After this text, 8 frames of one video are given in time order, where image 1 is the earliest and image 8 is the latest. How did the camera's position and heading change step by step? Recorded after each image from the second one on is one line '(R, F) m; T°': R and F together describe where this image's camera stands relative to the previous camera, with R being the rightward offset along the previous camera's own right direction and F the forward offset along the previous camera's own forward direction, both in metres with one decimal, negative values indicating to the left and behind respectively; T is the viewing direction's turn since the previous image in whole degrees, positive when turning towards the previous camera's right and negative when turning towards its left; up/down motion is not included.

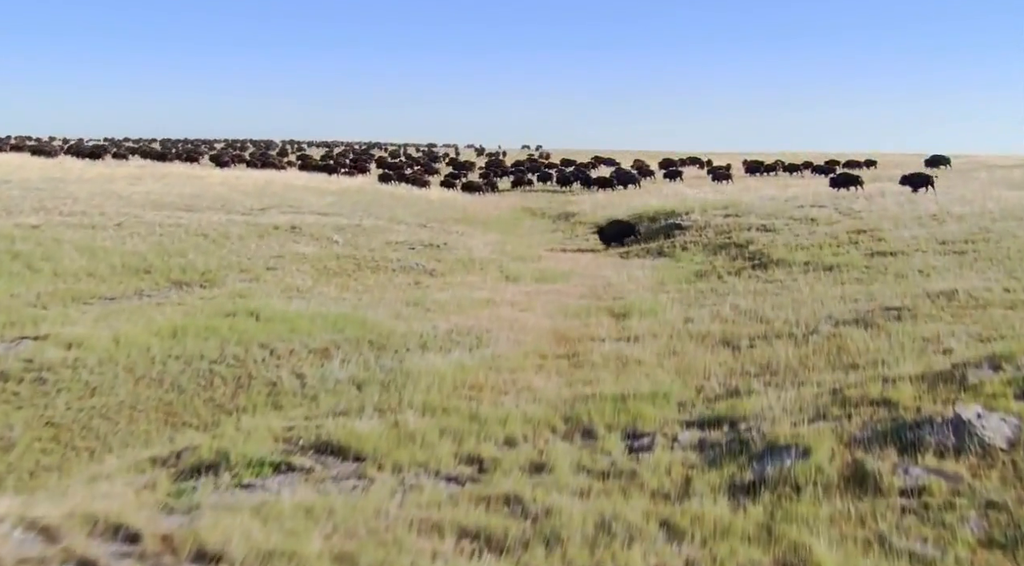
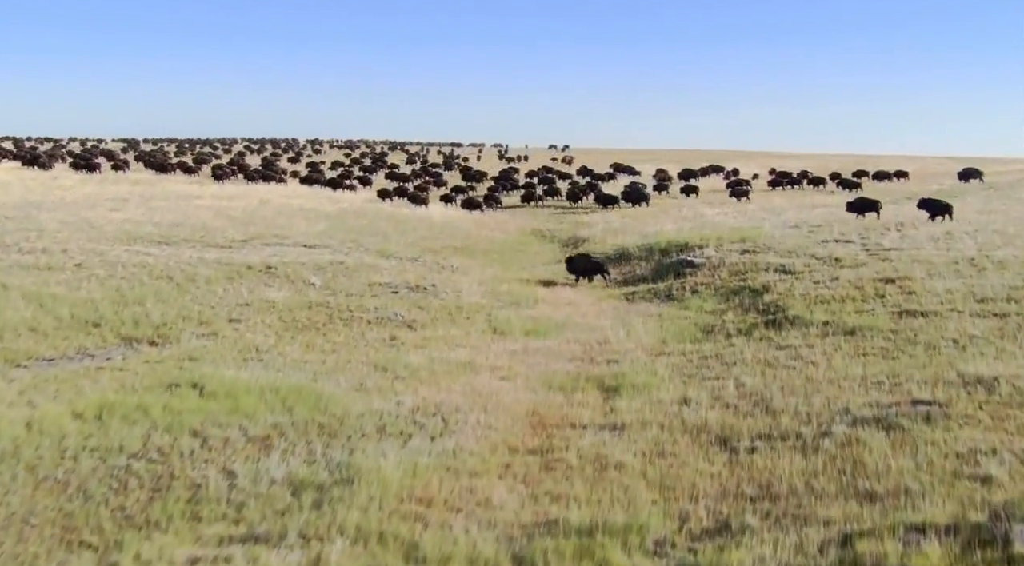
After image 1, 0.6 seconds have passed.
(+1.0, +2.6) m; -2°
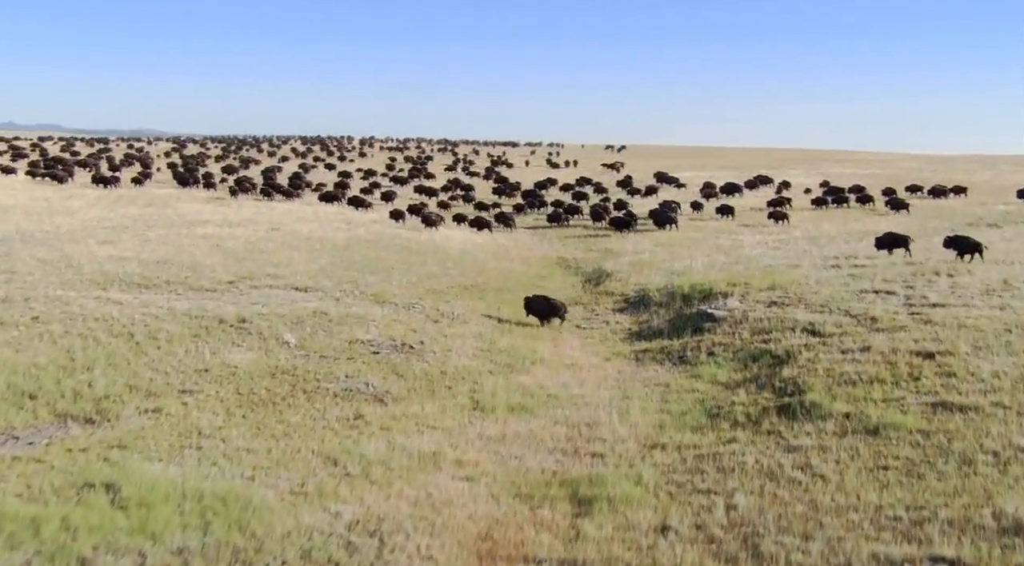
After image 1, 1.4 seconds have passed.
(+1.6, +2.8) m; -3°
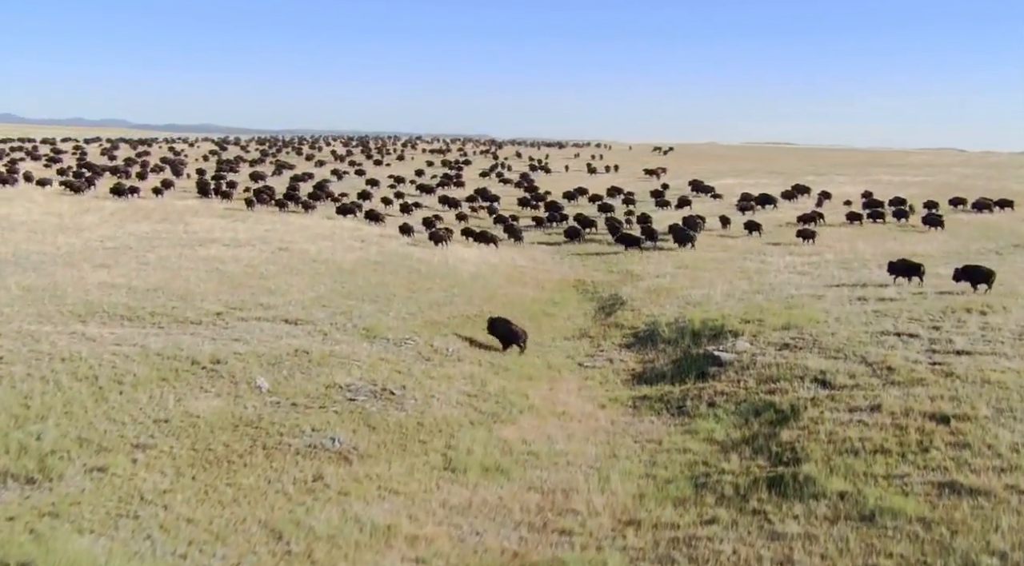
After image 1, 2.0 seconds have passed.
(+1.4, +1.7) m; -3°
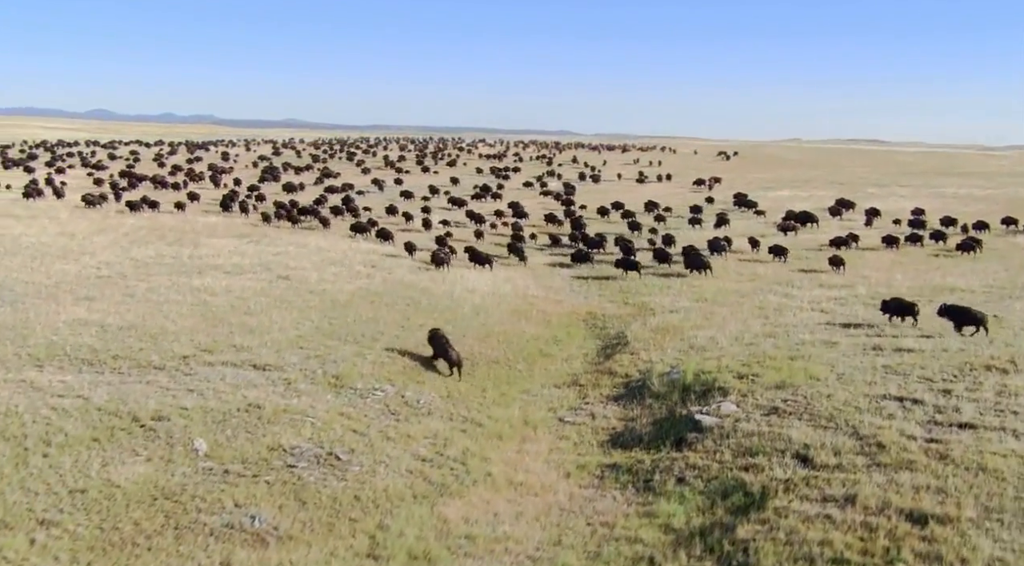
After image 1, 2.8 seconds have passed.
(+2.3, +2.0) m; -4°
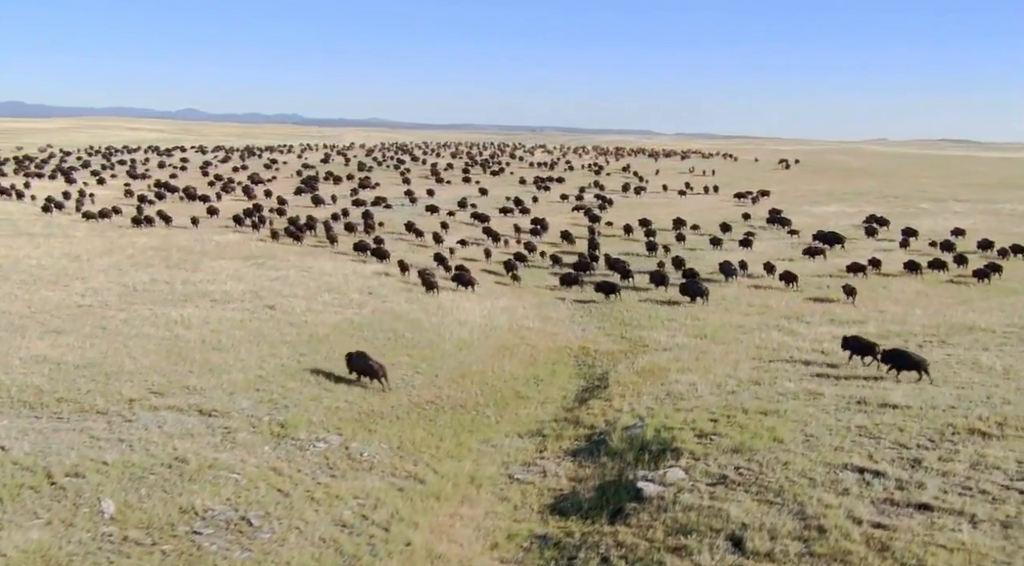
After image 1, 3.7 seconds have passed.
(+2.8, +1.5) m; -4°
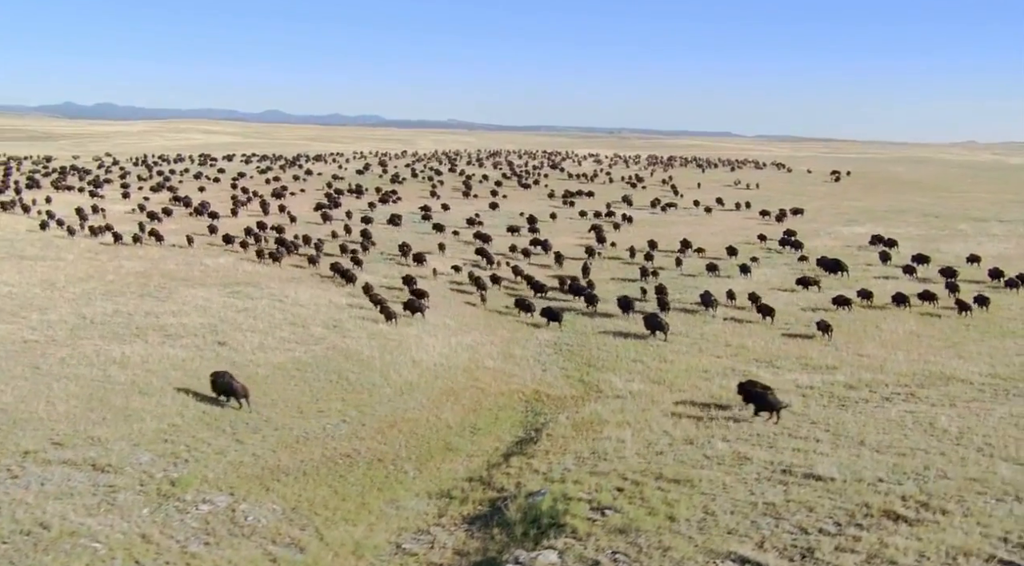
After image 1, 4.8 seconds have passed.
(+3.8, +1.5) m; -4°
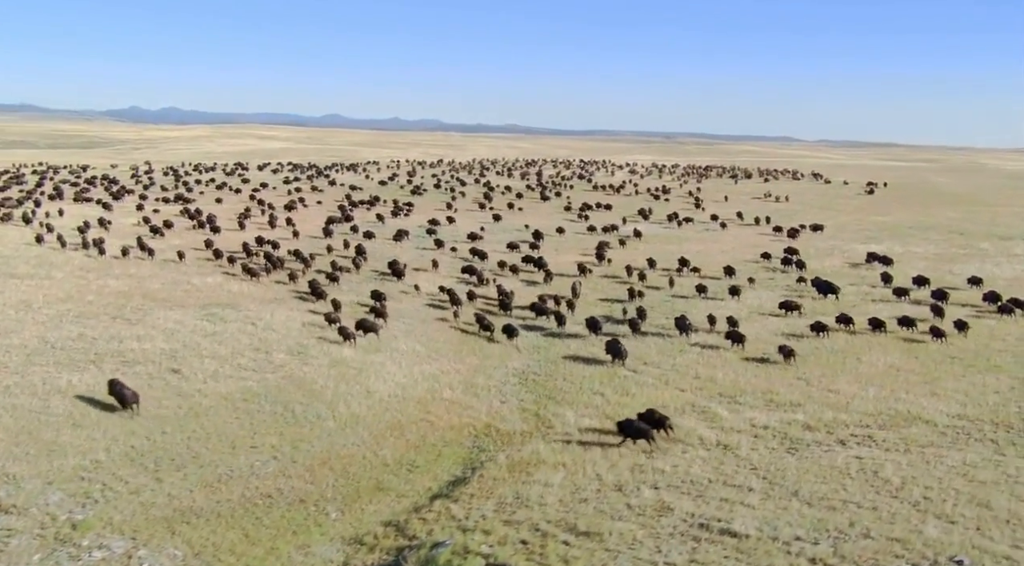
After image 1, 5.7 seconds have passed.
(+3.1, +1.0) m; -3°
